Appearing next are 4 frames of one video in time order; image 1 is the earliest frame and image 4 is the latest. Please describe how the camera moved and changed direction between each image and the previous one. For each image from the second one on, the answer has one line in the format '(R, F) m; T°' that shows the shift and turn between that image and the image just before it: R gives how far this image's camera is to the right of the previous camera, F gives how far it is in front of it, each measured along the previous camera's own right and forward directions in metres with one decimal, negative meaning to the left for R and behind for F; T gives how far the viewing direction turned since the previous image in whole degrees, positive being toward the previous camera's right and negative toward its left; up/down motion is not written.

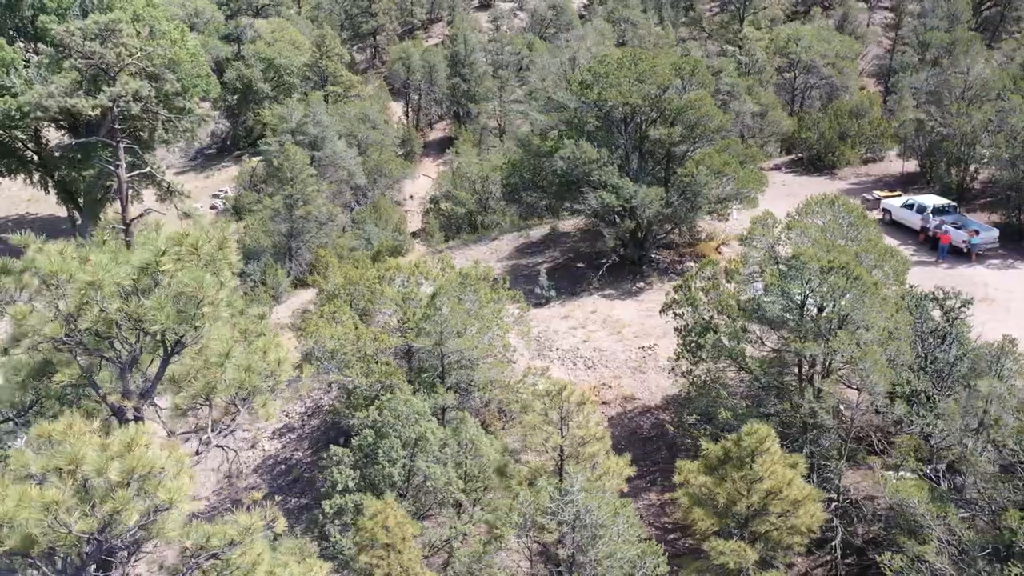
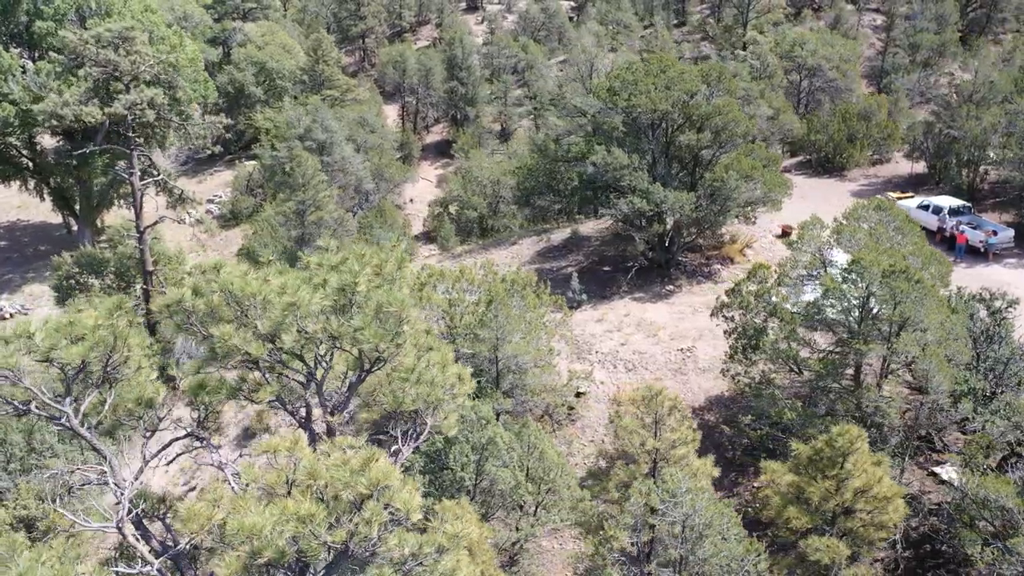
(-1.4, -0.3) m; +1°
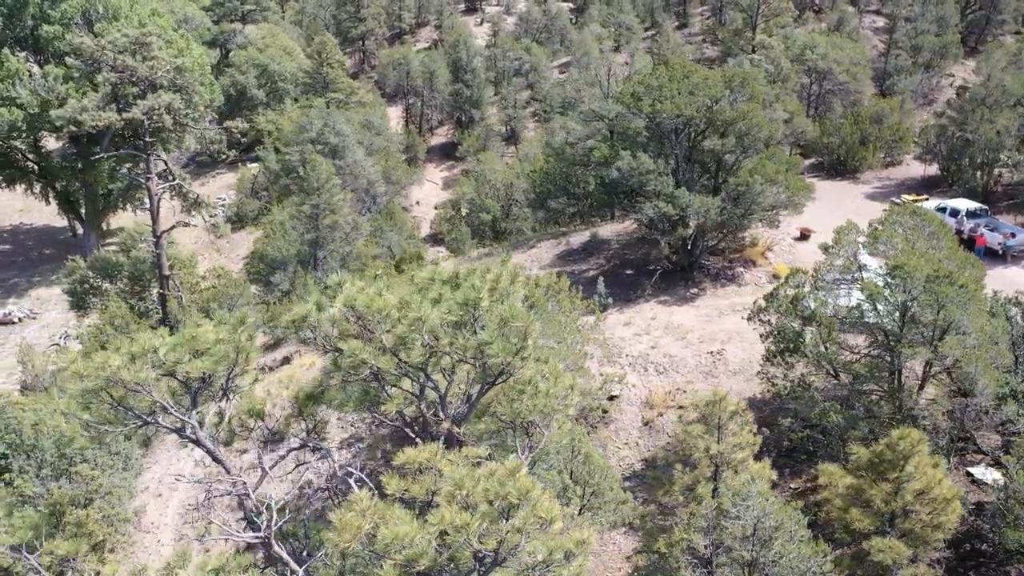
(-0.9, -0.2) m; 0°
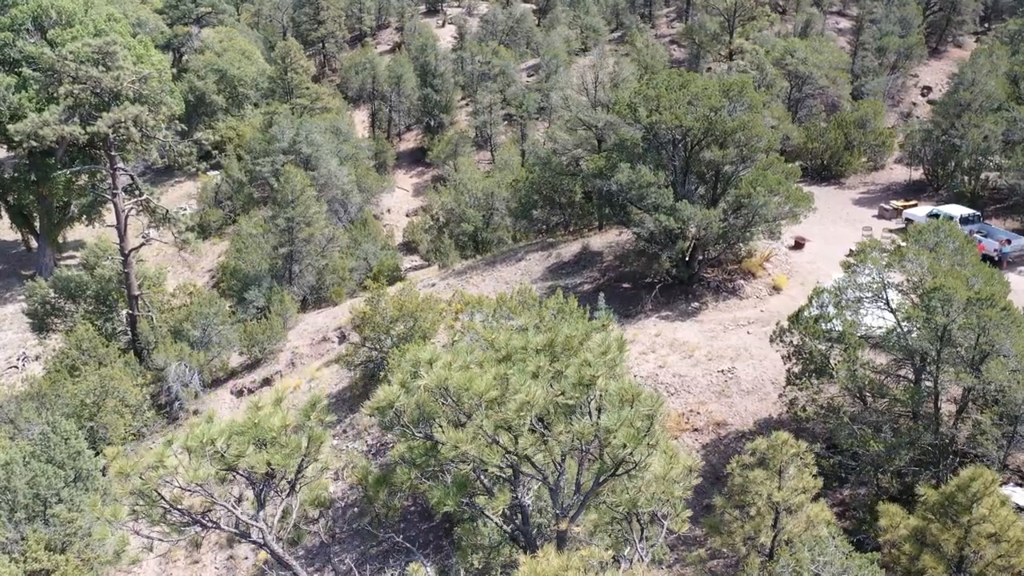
(-1.0, +0.8) m; +3°
